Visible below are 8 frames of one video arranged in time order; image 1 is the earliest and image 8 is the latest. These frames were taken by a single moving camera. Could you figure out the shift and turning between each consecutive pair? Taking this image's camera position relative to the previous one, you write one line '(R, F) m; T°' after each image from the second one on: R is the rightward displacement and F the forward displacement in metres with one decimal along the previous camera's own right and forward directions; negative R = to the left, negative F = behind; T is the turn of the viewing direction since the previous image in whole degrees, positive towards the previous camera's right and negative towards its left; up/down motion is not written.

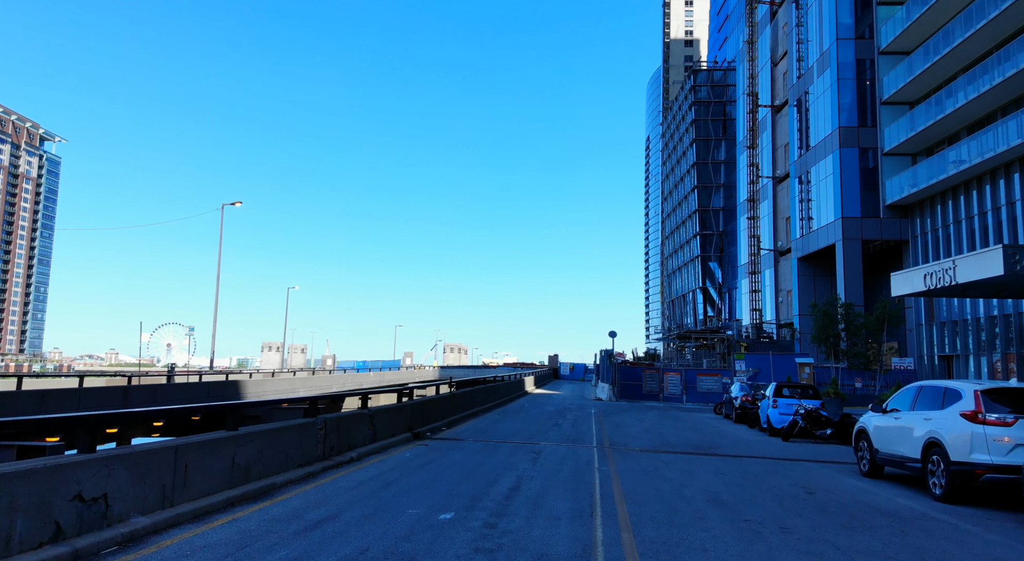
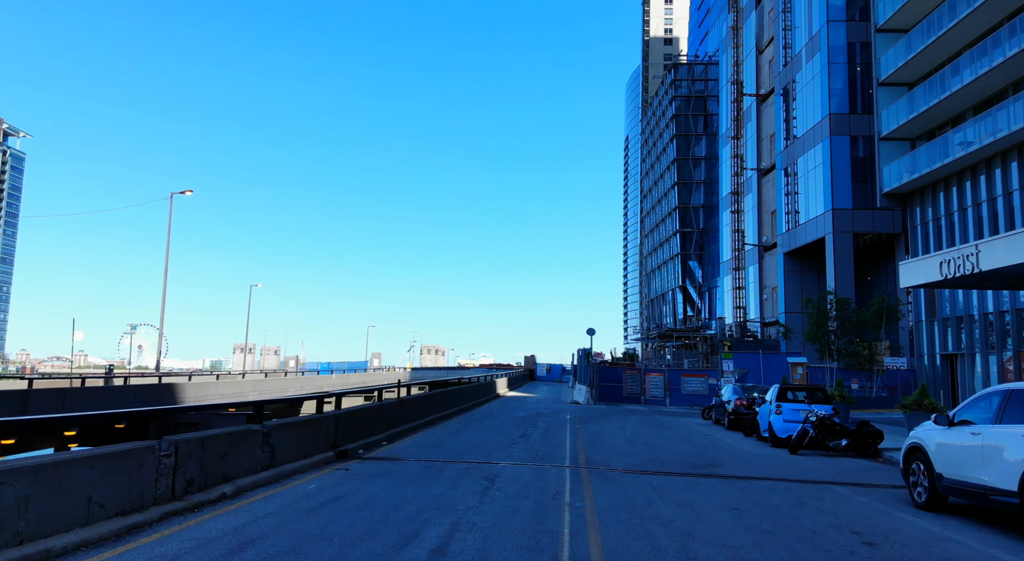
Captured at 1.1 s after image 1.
(+0.5, +3.0) m; +2°
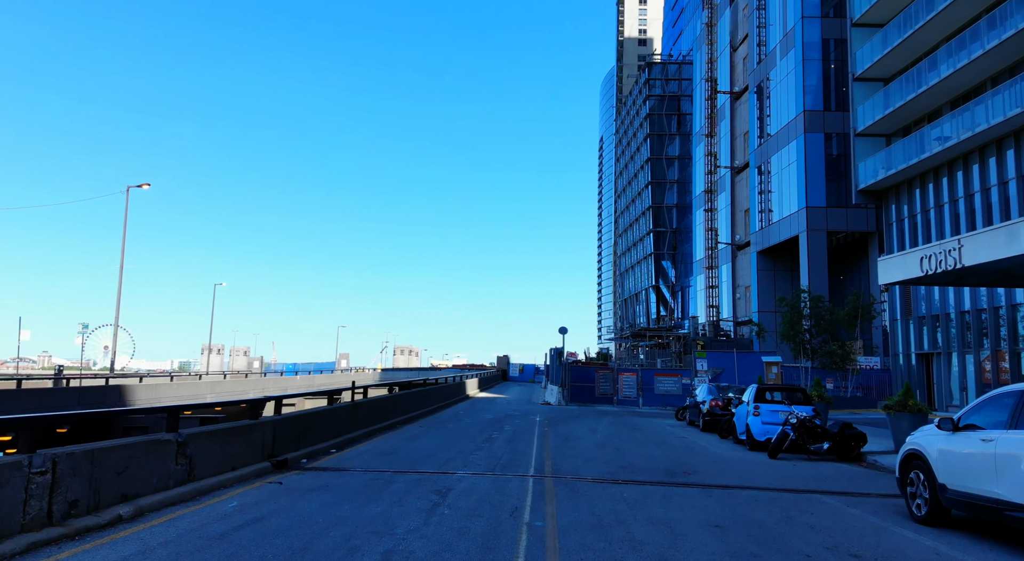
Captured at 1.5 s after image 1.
(+0.3, +1.1) m; +2°
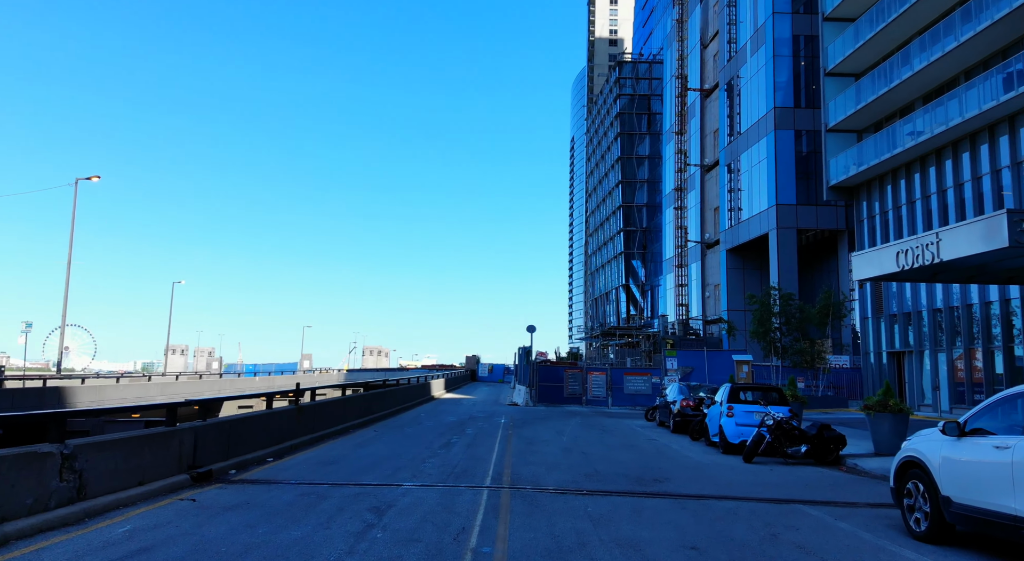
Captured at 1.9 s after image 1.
(+0.2, +1.1) m; +2°
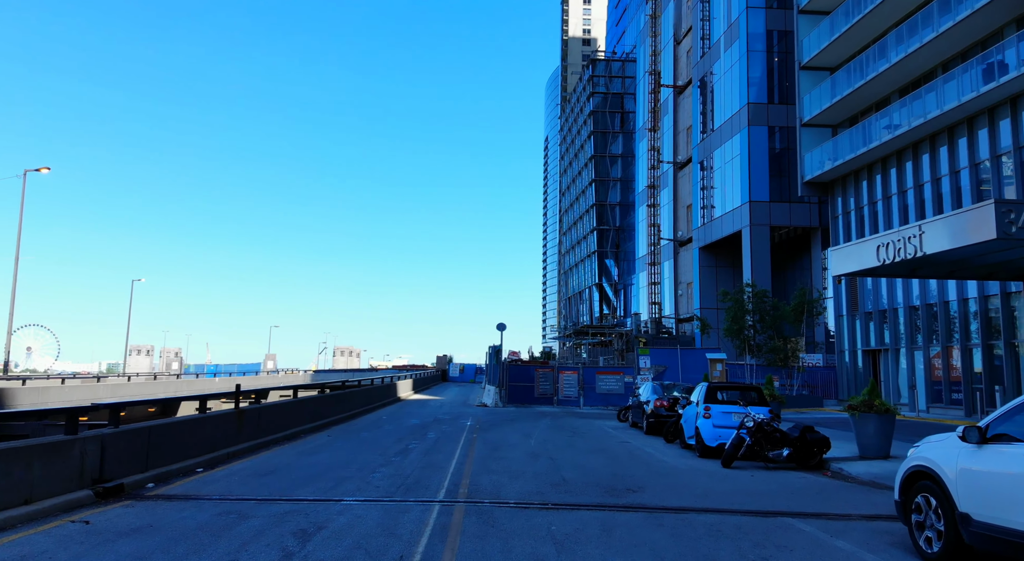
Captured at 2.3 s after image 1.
(+0.2, +1.1) m; +2°
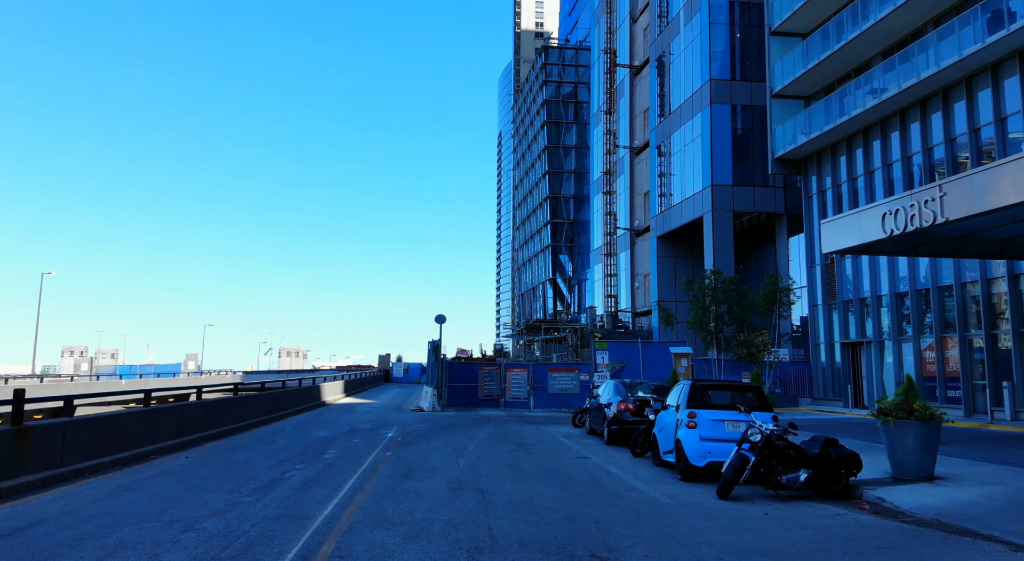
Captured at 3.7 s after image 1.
(+0.5, +3.8) m; +4°
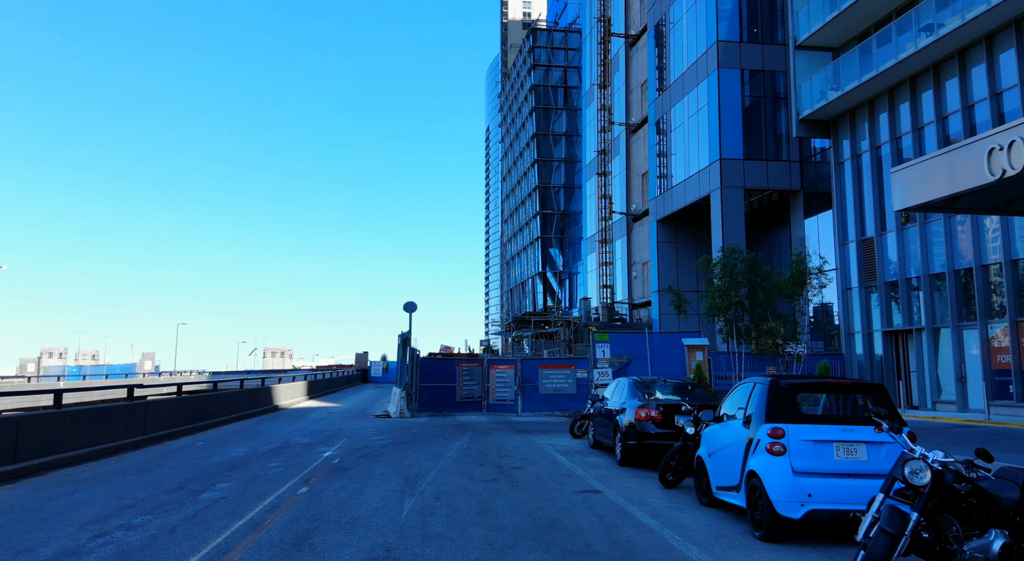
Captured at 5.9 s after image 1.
(+0.2, +4.2) m; +1°
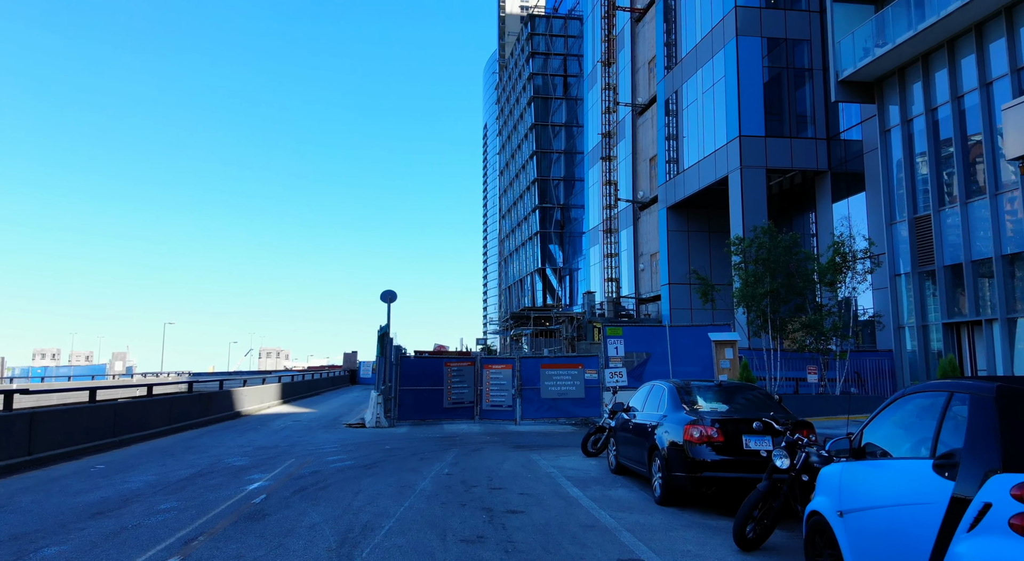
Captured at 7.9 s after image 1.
(0.0, +3.3) m; 0°
